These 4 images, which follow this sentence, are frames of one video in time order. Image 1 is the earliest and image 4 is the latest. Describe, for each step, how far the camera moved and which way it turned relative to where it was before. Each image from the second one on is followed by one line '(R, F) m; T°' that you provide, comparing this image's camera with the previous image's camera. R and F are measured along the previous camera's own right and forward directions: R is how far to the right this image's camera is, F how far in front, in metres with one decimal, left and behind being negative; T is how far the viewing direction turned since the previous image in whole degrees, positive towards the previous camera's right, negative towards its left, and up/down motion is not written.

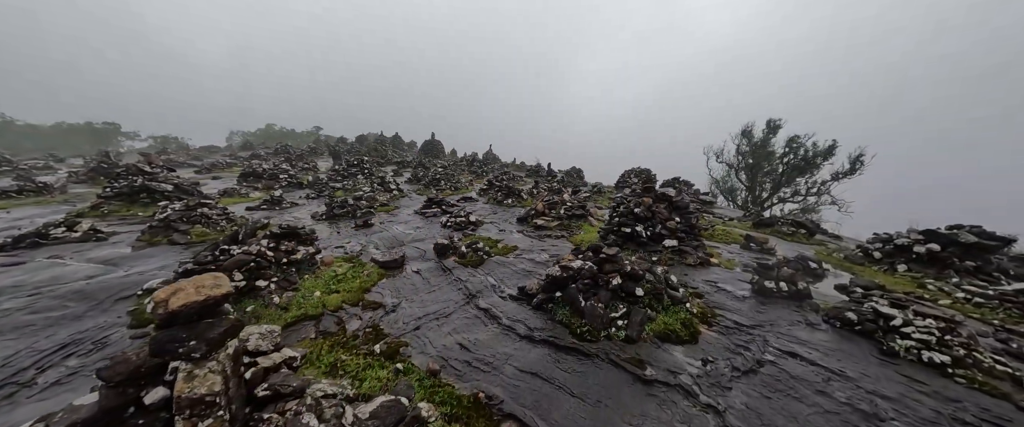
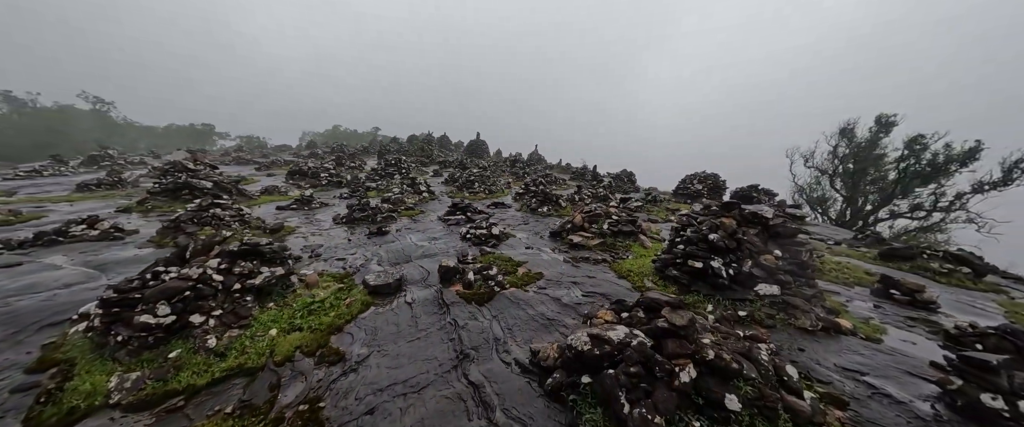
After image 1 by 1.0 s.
(+0.7, +3.0) m; -8°
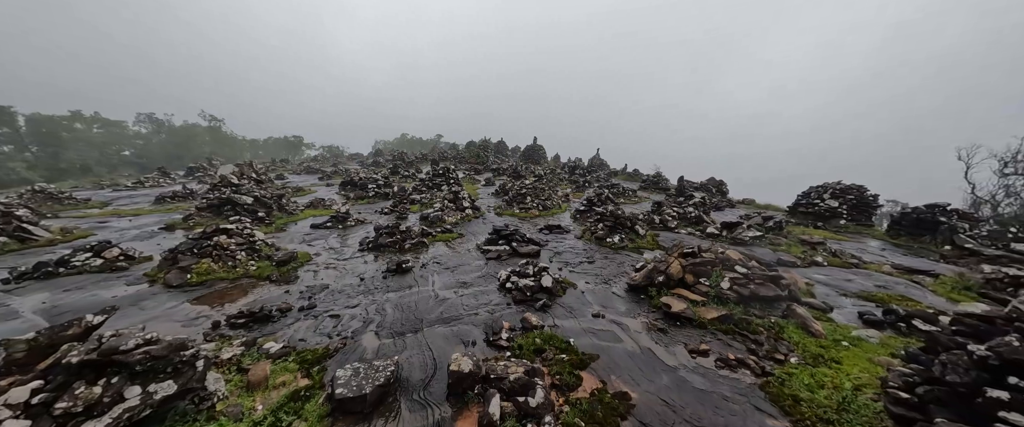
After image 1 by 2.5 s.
(-0.1, +4.6) m; -10°
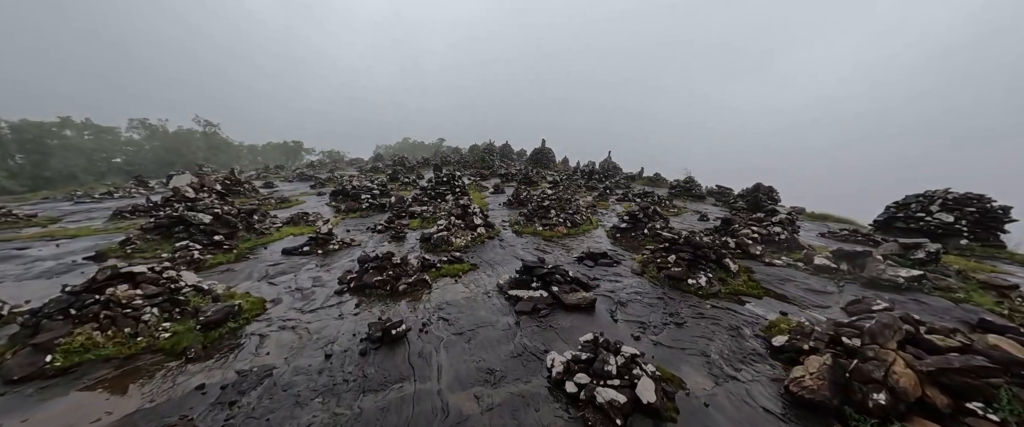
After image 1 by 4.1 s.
(-1.2, +4.6) m; 0°
